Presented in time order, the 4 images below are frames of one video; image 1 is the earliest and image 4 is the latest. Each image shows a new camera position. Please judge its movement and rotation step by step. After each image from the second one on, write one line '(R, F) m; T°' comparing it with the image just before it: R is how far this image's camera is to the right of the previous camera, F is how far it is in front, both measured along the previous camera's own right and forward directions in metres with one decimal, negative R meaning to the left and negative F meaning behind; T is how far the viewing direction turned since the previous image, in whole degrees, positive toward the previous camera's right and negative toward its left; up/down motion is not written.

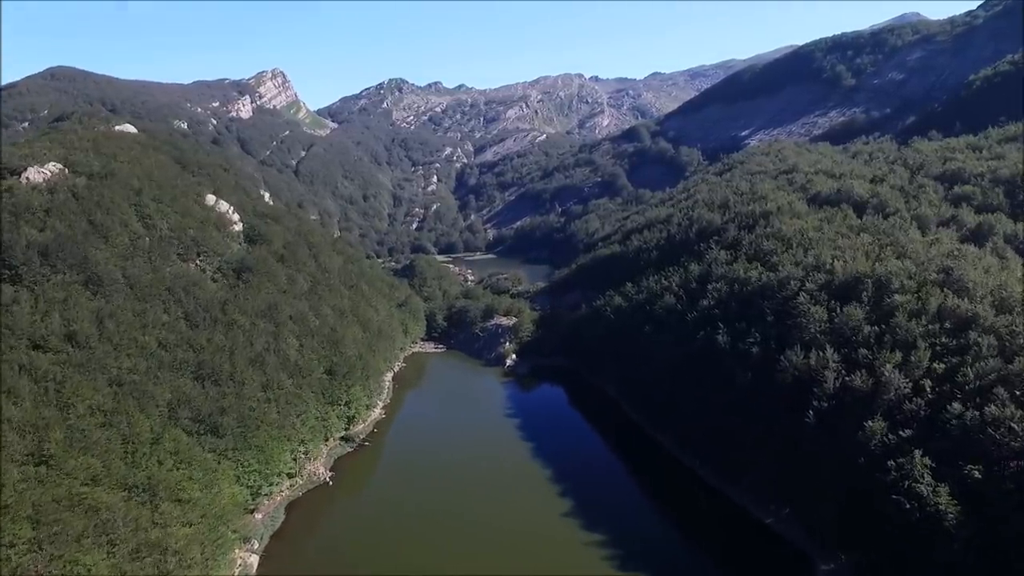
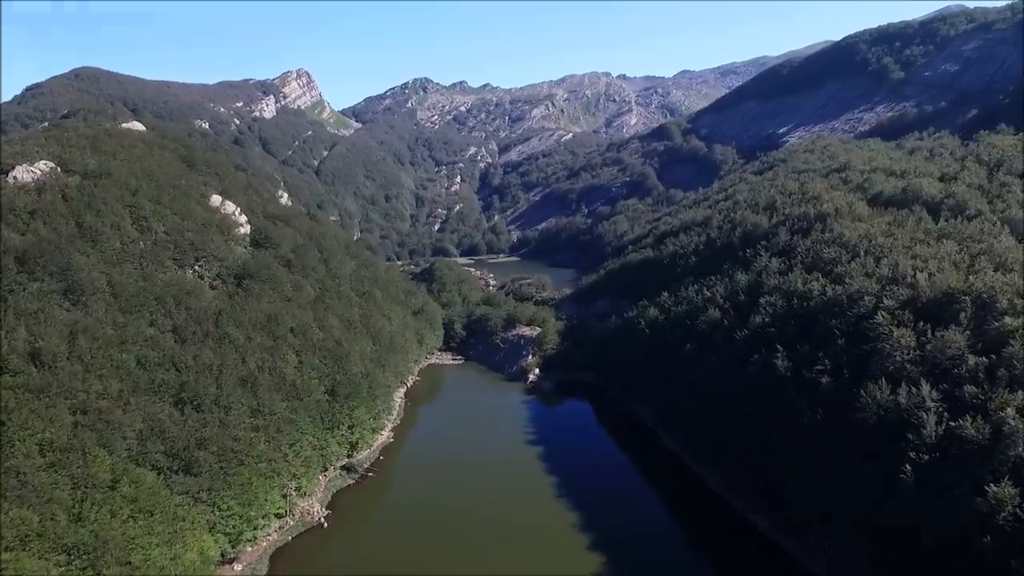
(+0.1, +5.1) m; -2°
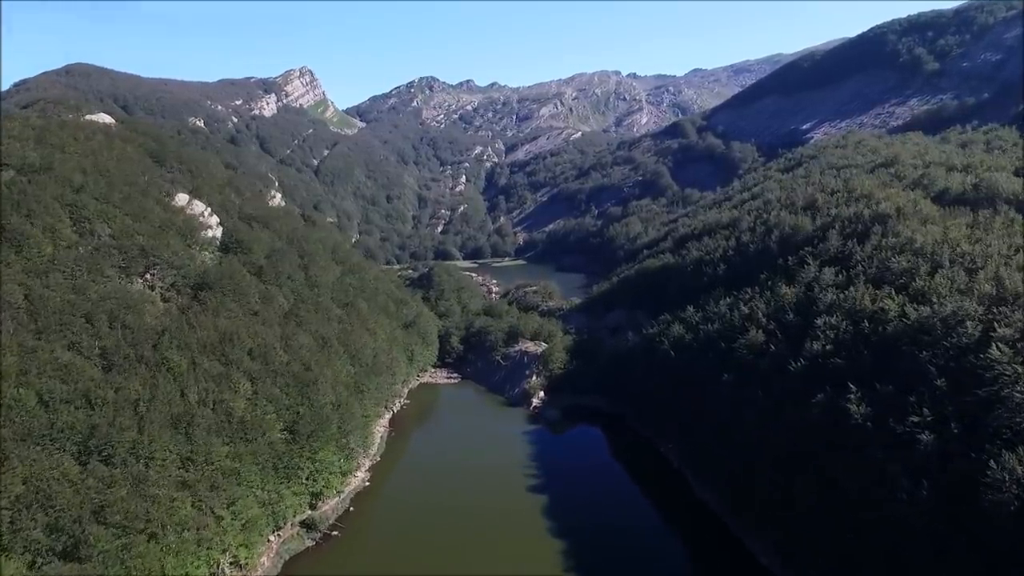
(+0.5, +7.2) m; -1°
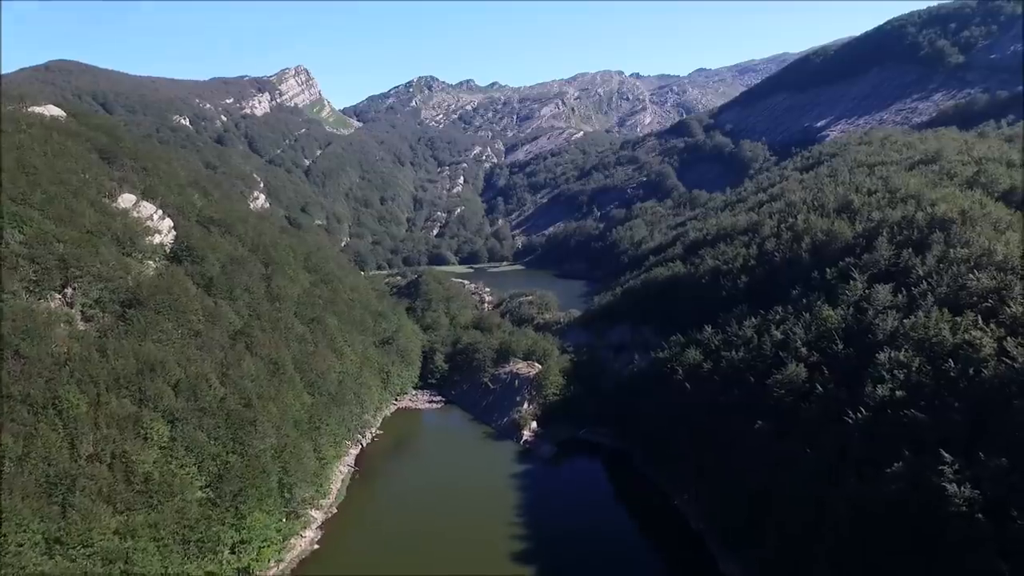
(+1.0, +6.8) m; 0°
